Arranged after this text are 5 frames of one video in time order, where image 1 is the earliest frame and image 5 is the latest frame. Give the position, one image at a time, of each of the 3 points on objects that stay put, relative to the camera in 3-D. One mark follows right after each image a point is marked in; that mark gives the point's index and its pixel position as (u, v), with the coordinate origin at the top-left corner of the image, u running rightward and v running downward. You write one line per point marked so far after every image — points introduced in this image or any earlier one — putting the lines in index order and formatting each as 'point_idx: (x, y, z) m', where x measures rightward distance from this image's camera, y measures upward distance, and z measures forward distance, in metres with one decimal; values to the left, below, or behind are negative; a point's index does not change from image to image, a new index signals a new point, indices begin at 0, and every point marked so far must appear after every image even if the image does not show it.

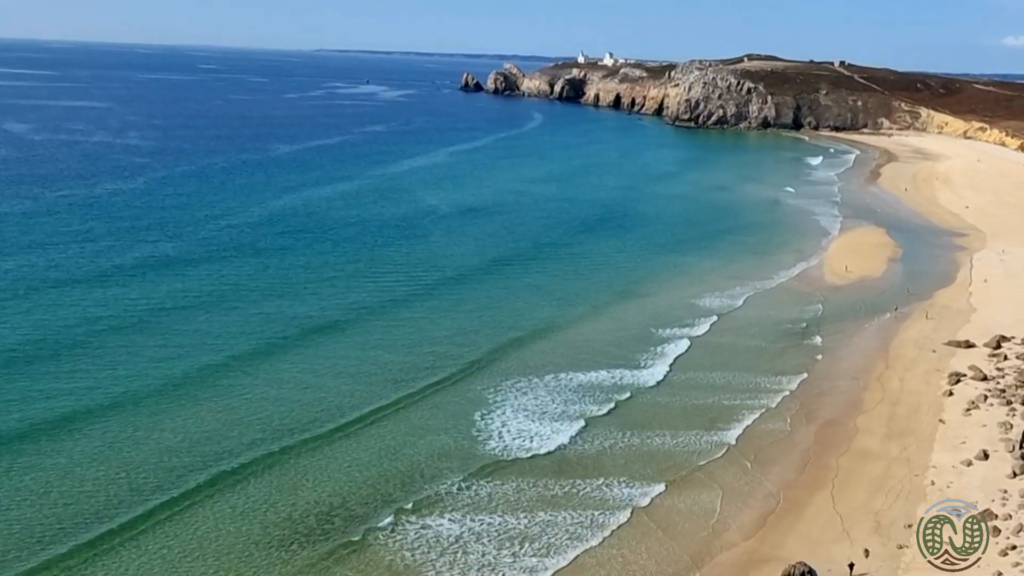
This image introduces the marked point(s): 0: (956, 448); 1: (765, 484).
0: (+10.7, -3.8, +17.9) m
1: (+6.1, -4.6, +17.4) m
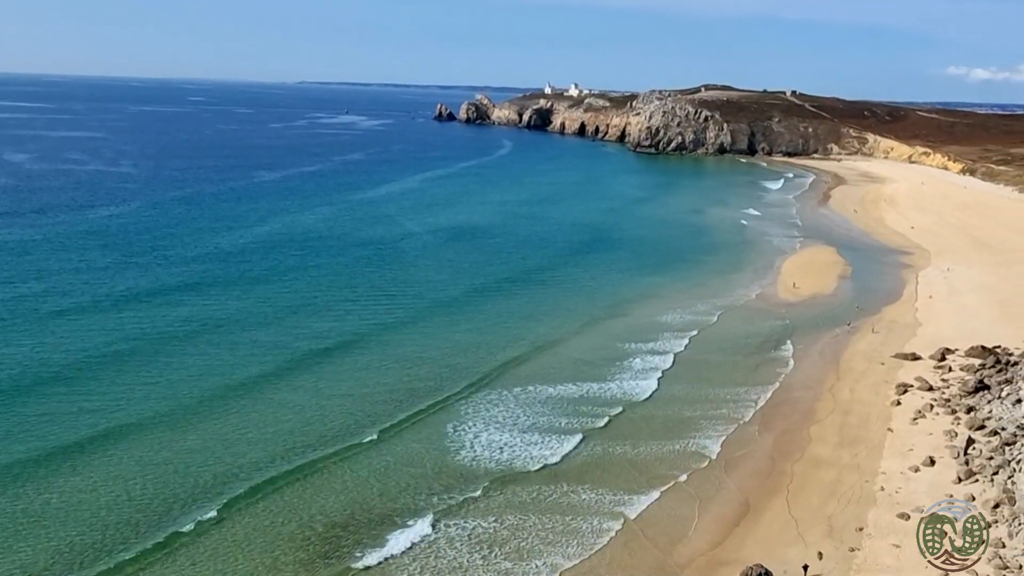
0: (+10.0, -4.2, +19.0) m
1: (+5.4, -5.1, +18.5) m
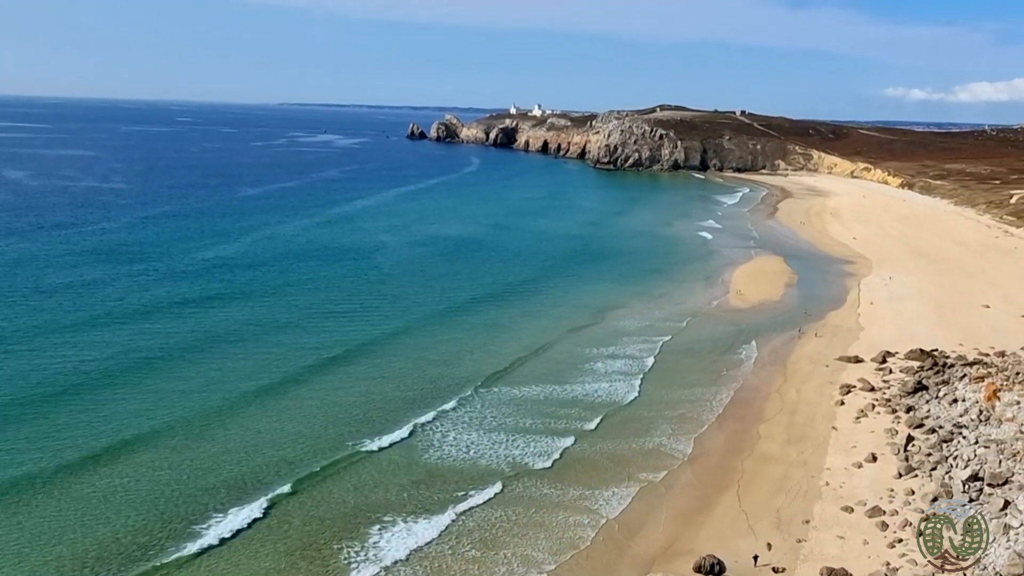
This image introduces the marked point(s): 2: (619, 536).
0: (+9.2, -4.4, +20.2) m
1: (+4.5, -5.3, +19.7) m
2: (+2.5, -5.9, +17.6) m
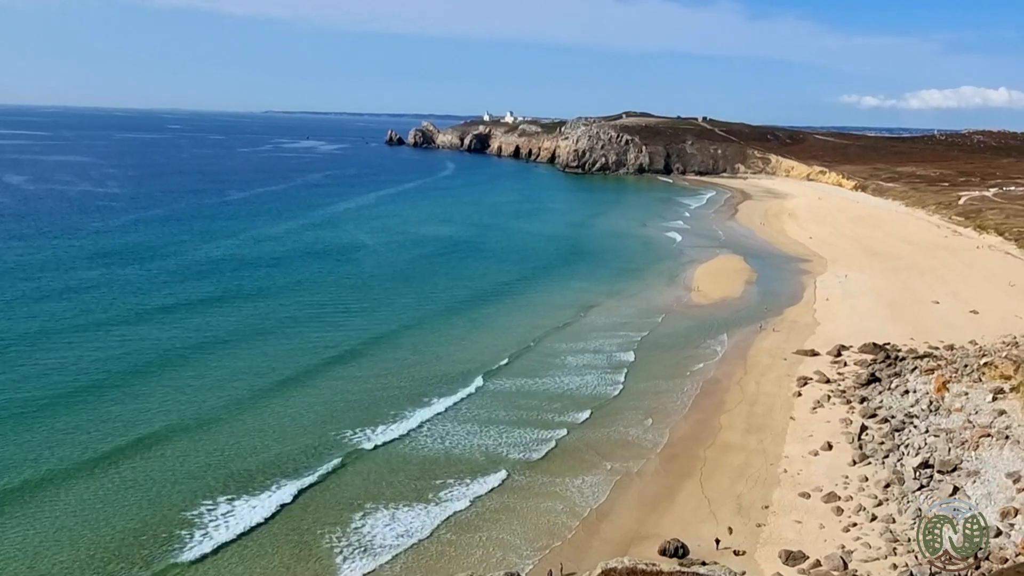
0: (+8.4, -4.4, +21.3) m
1: (+3.8, -5.2, +20.8) m
2: (+1.8, -5.8, +18.7) m
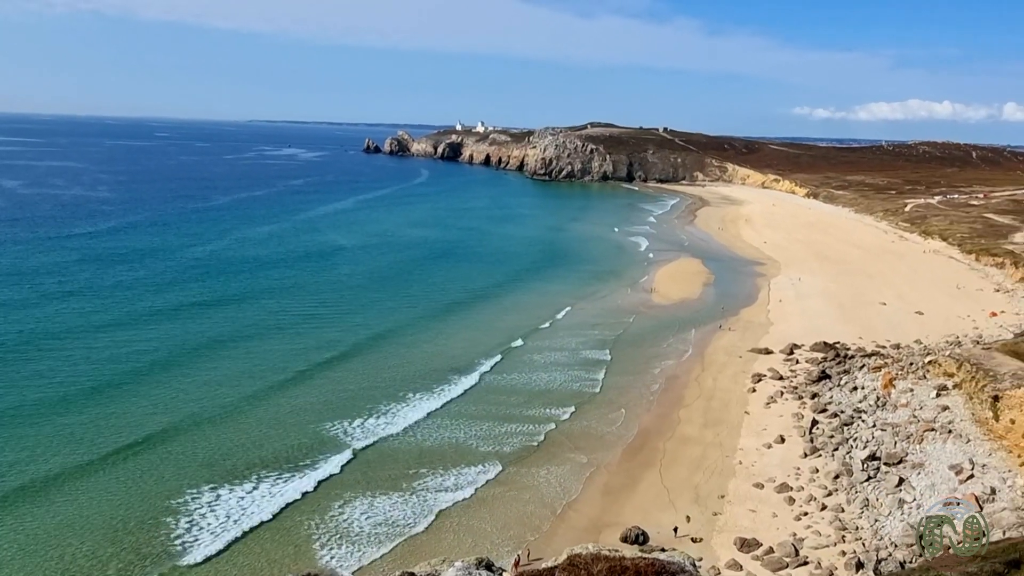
0: (+7.5, -4.4, +22.5) m
1: (+2.9, -5.2, +21.9) m
2: (+0.9, -5.8, +19.9) m
